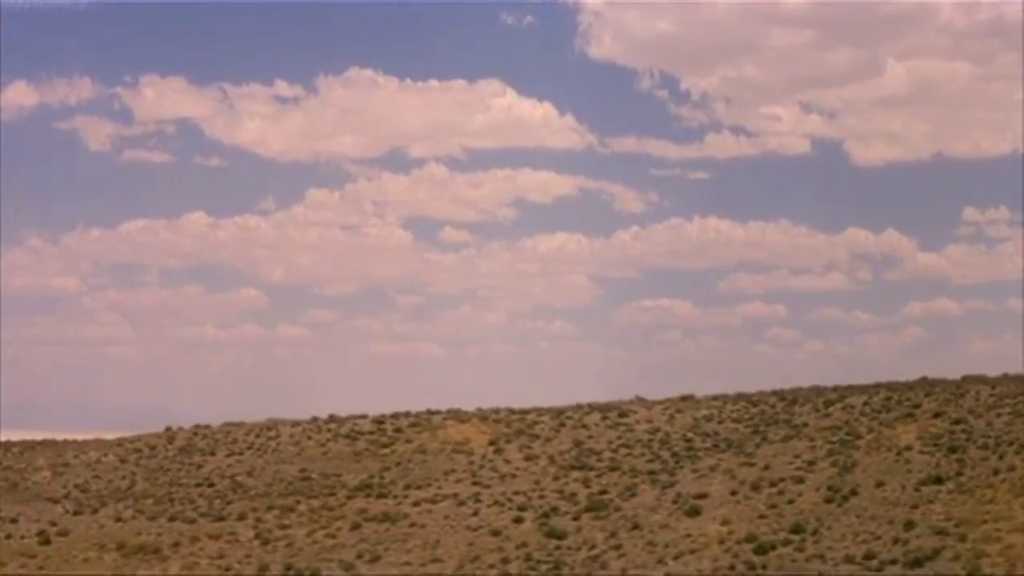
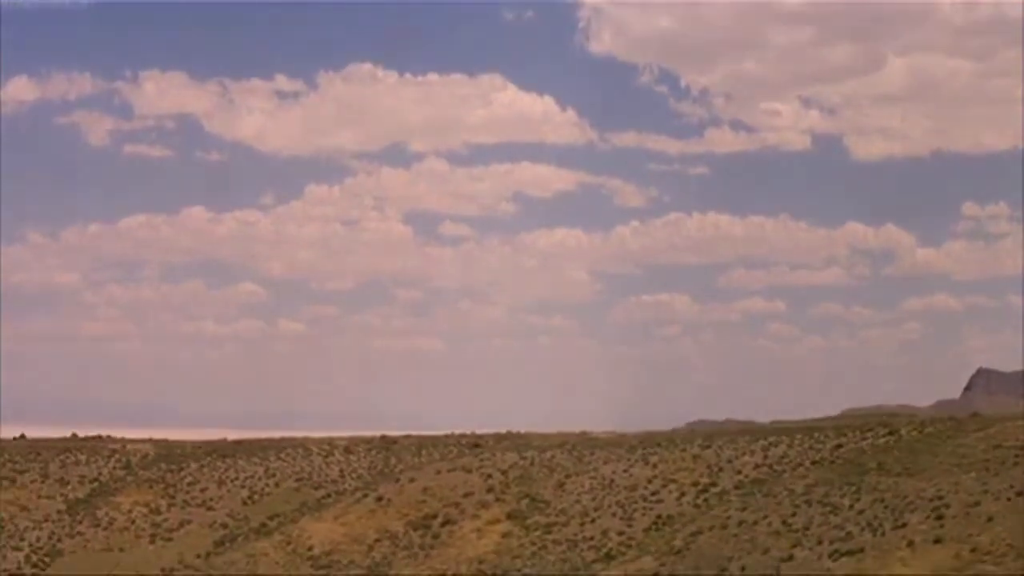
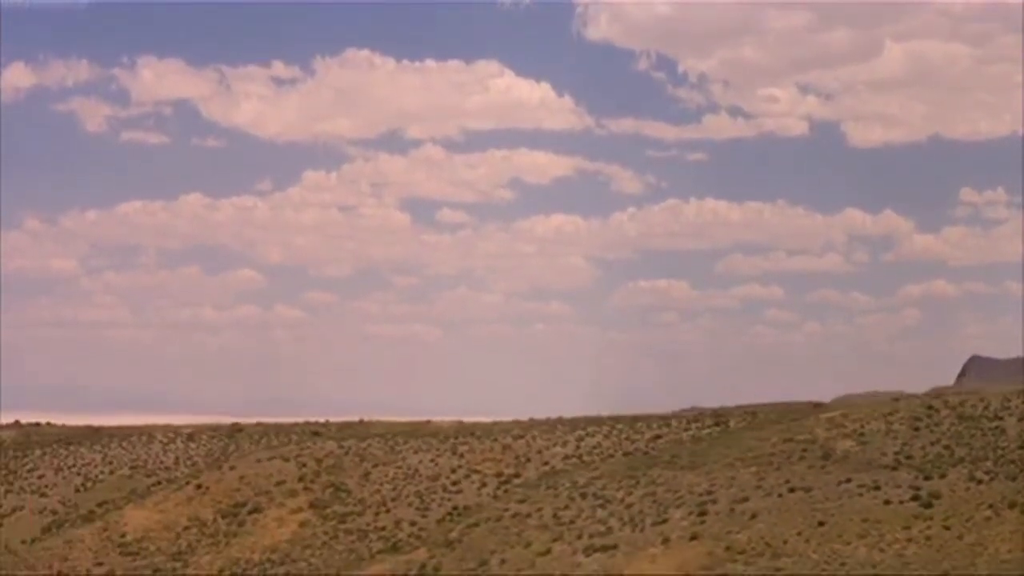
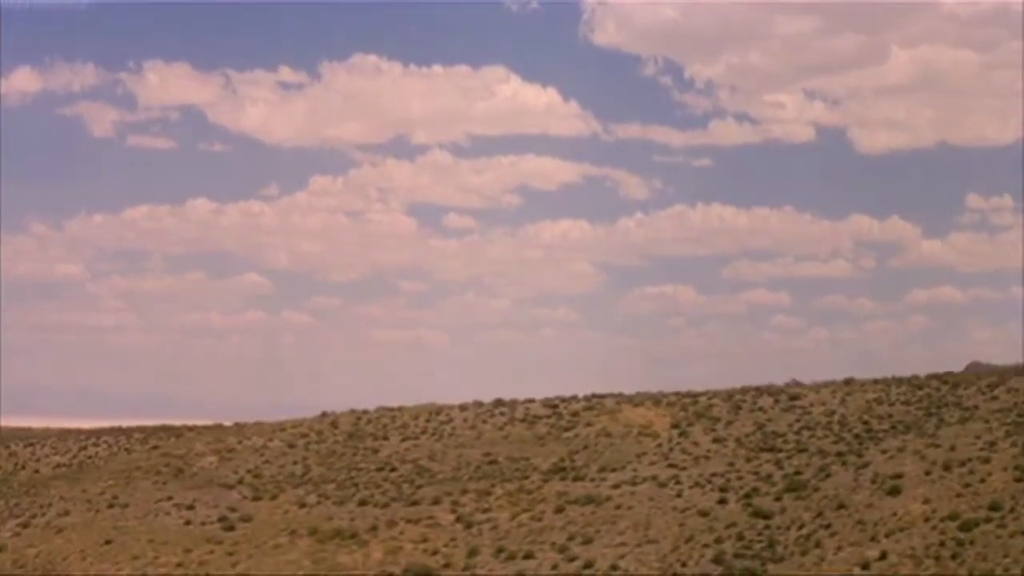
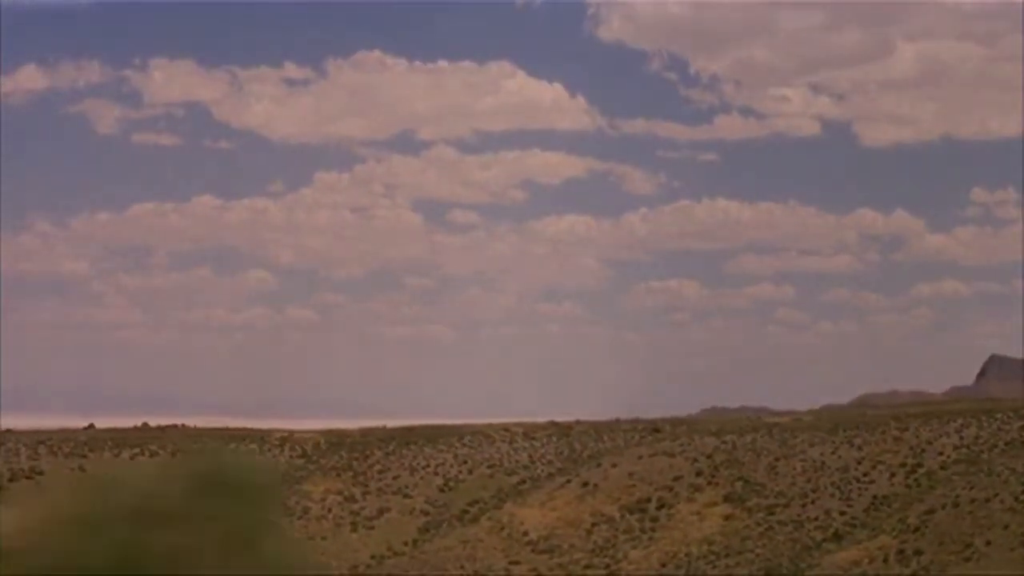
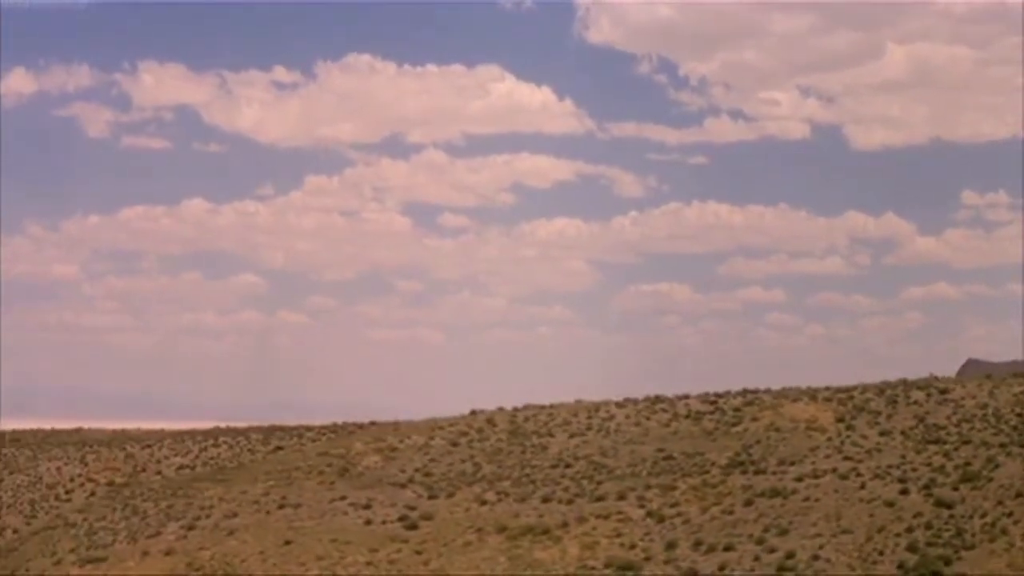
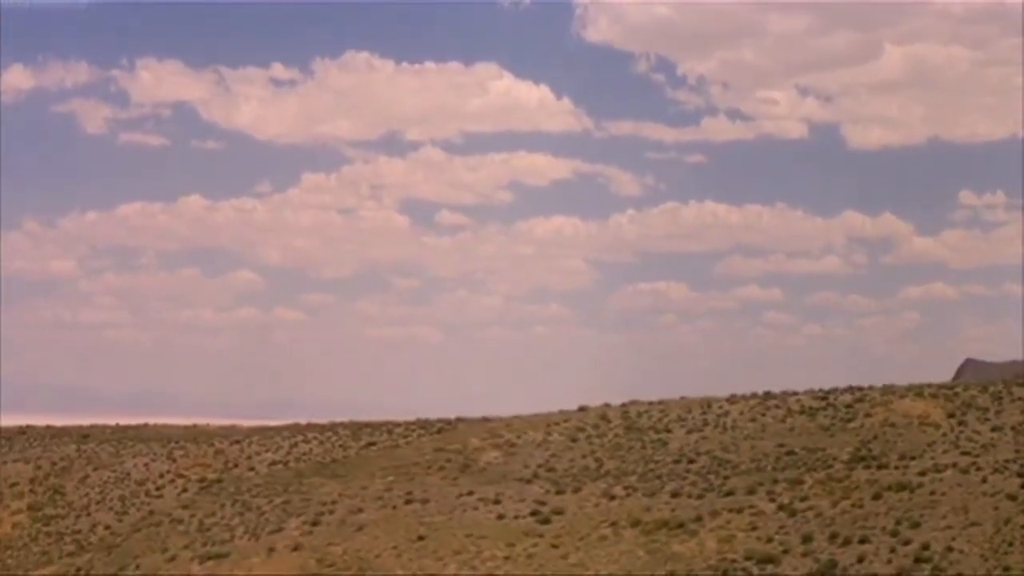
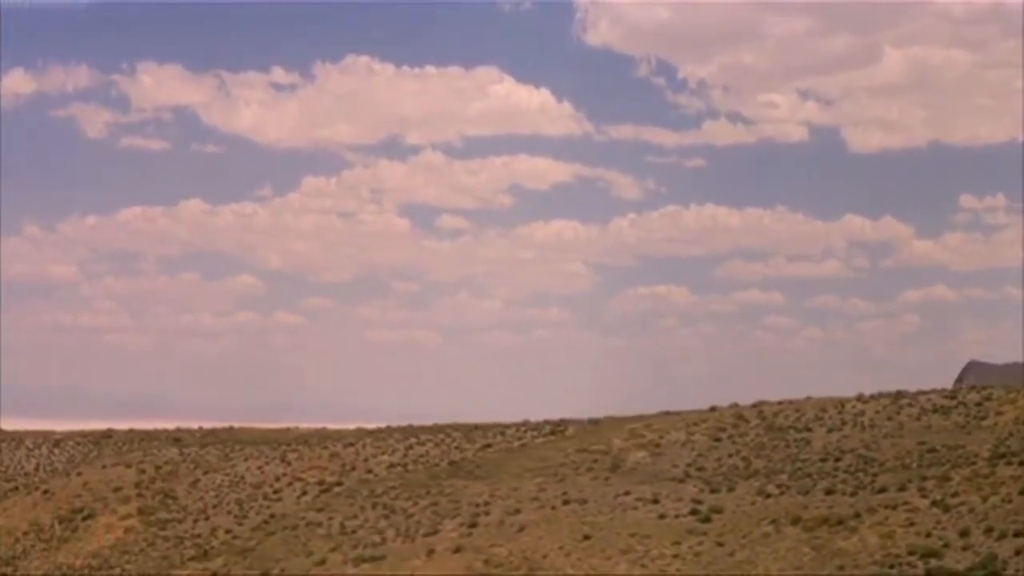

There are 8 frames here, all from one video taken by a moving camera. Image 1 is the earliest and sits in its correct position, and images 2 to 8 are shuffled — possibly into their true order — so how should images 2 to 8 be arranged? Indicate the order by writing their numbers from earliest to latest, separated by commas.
4, 6, 7, 8, 3, 2, 5
